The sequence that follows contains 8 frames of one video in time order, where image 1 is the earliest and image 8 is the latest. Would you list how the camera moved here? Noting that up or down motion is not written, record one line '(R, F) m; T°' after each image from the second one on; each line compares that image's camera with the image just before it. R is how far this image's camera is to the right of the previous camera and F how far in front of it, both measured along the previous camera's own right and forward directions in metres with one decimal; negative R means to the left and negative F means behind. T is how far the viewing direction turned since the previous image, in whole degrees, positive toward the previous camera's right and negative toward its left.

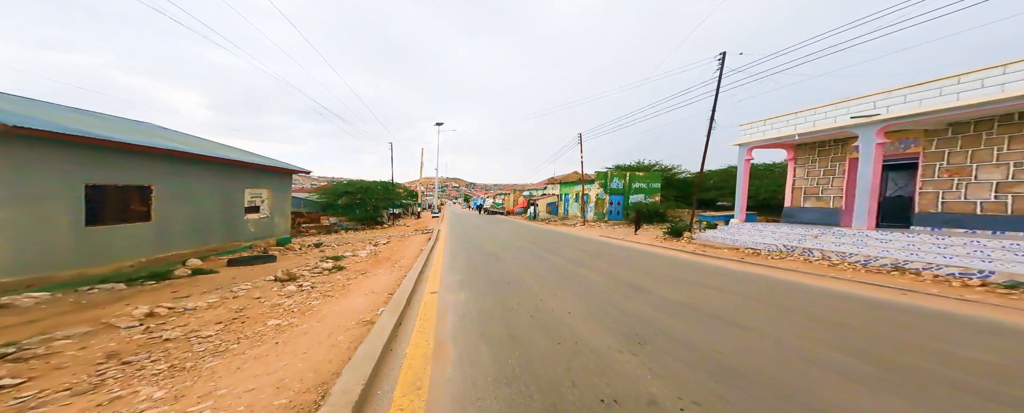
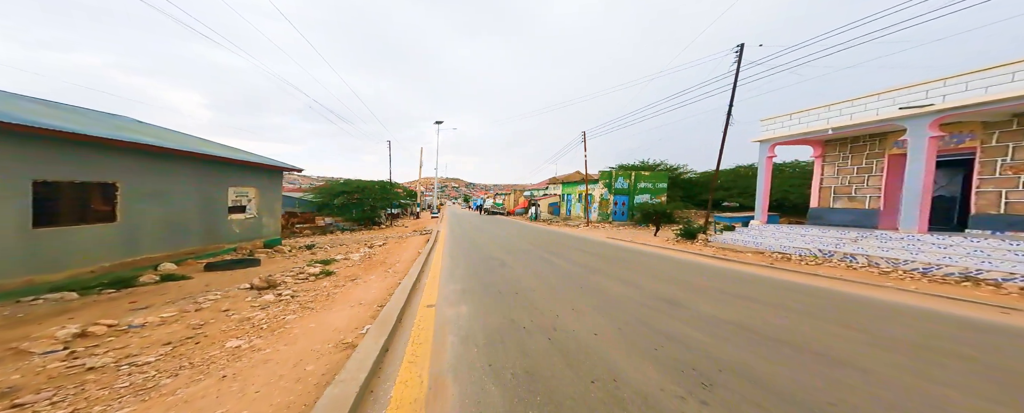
(-0.1, +0.6) m; 0°
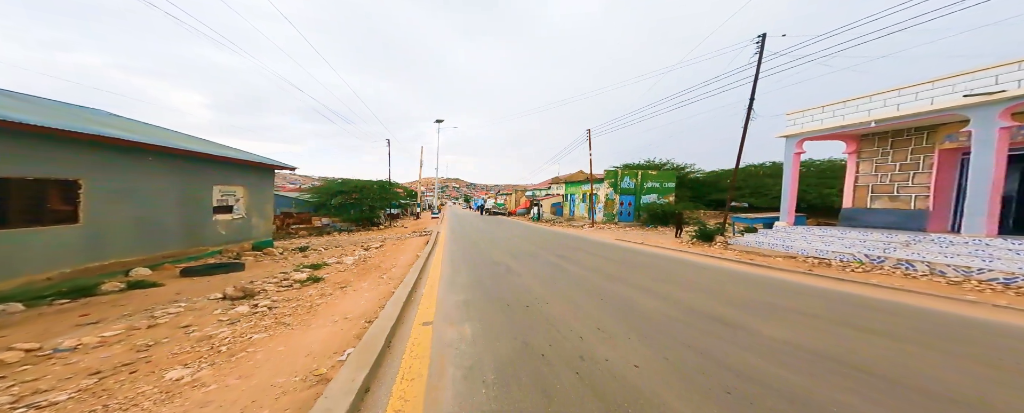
(-0.1, +0.6) m; 0°
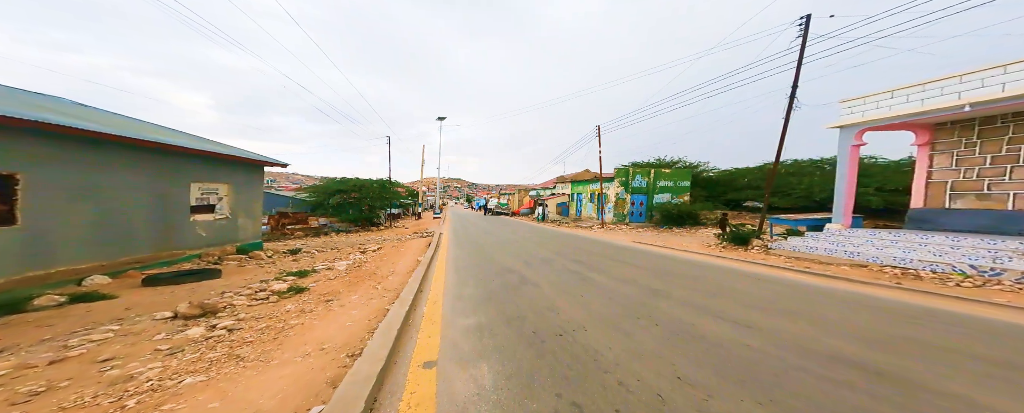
(-0.3, +0.9) m; 0°
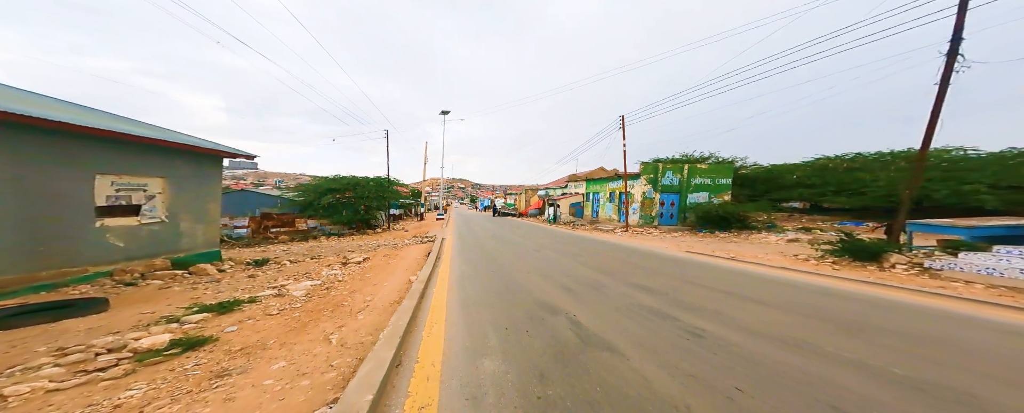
(-0.5, +2.2) m; -1°
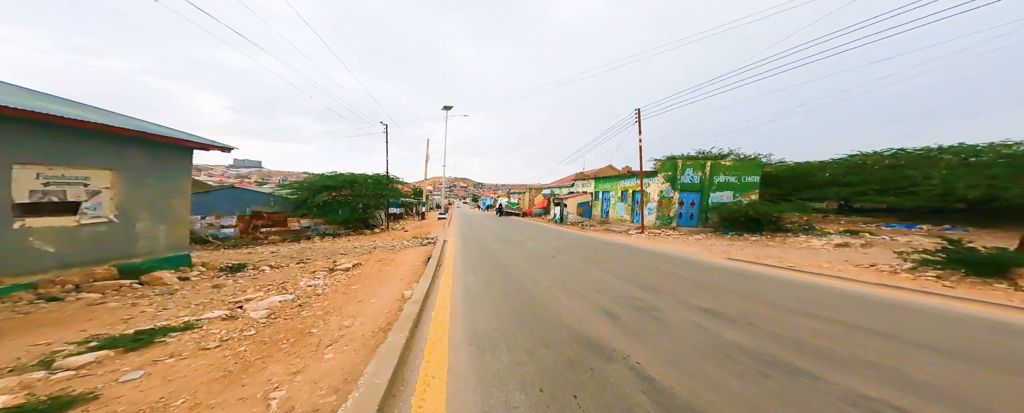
(-0.3, +1.1) m; 0°
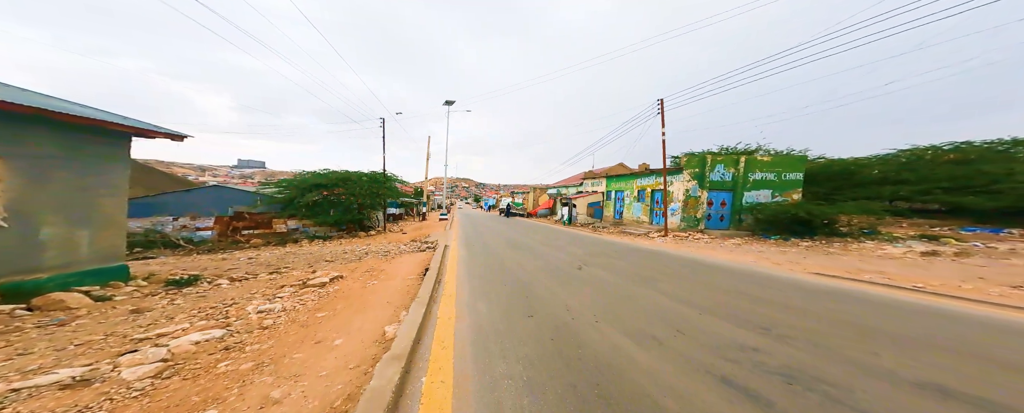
(-0.4, +1.5) m; 0°
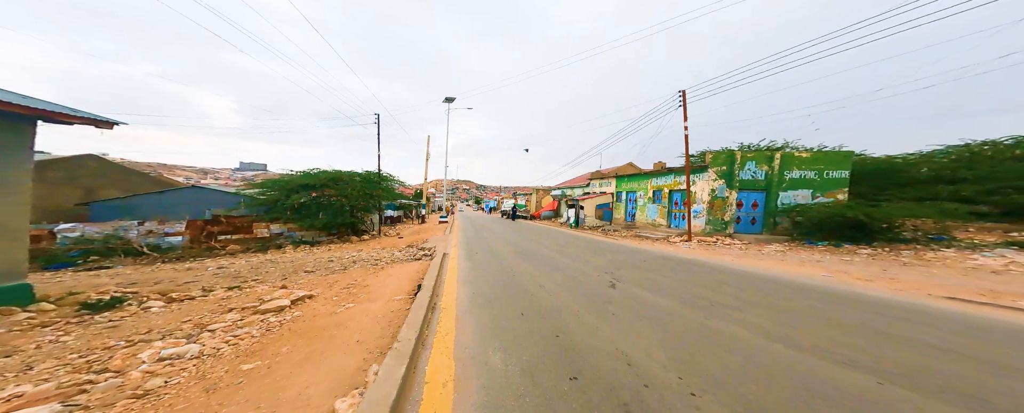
(-0.3, +1.3) m; 0°
